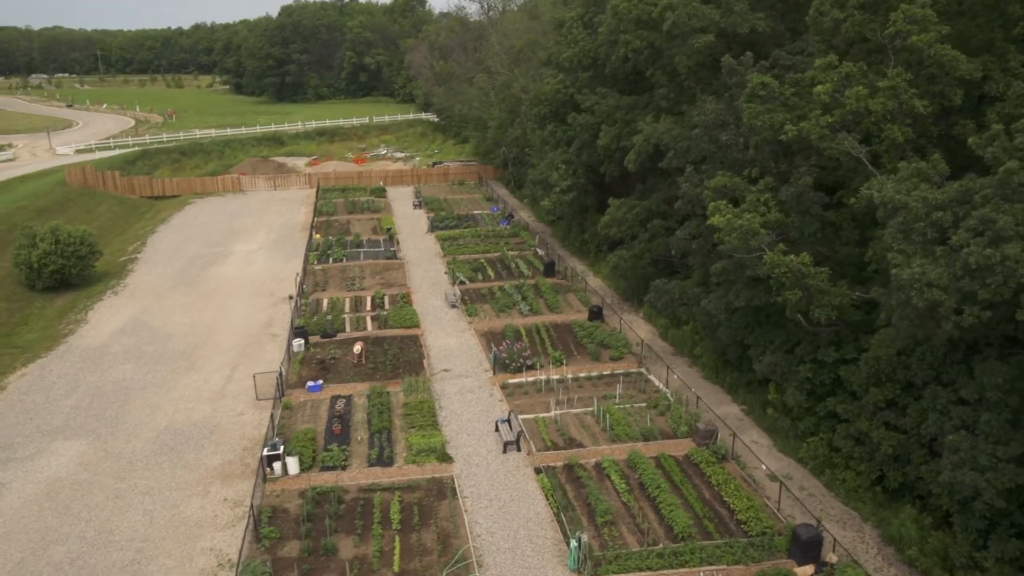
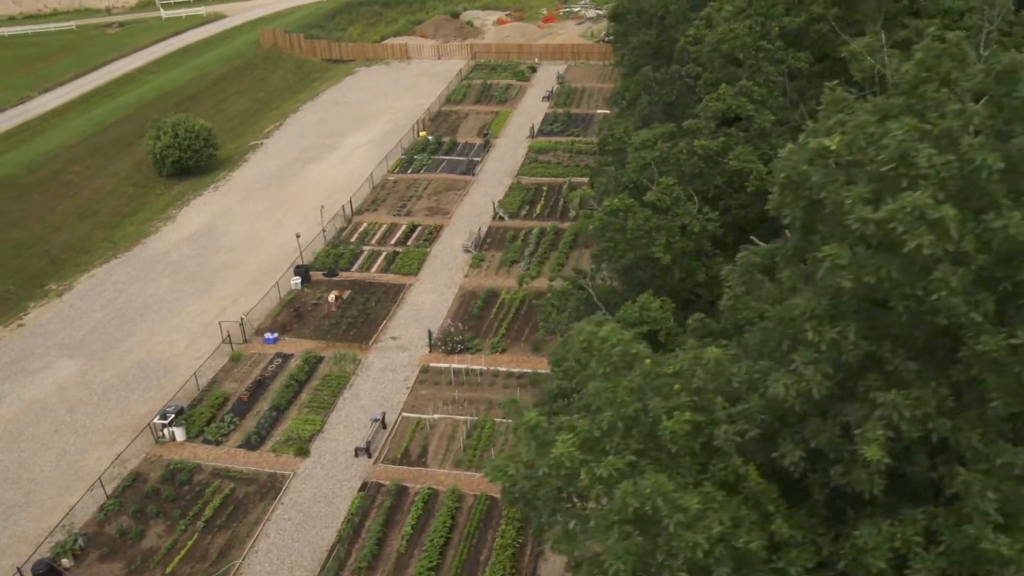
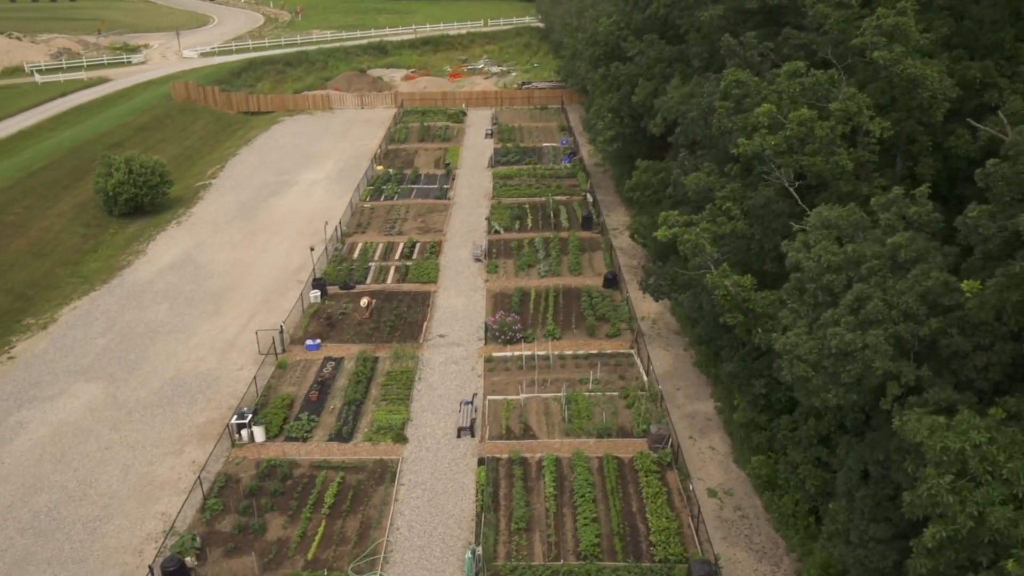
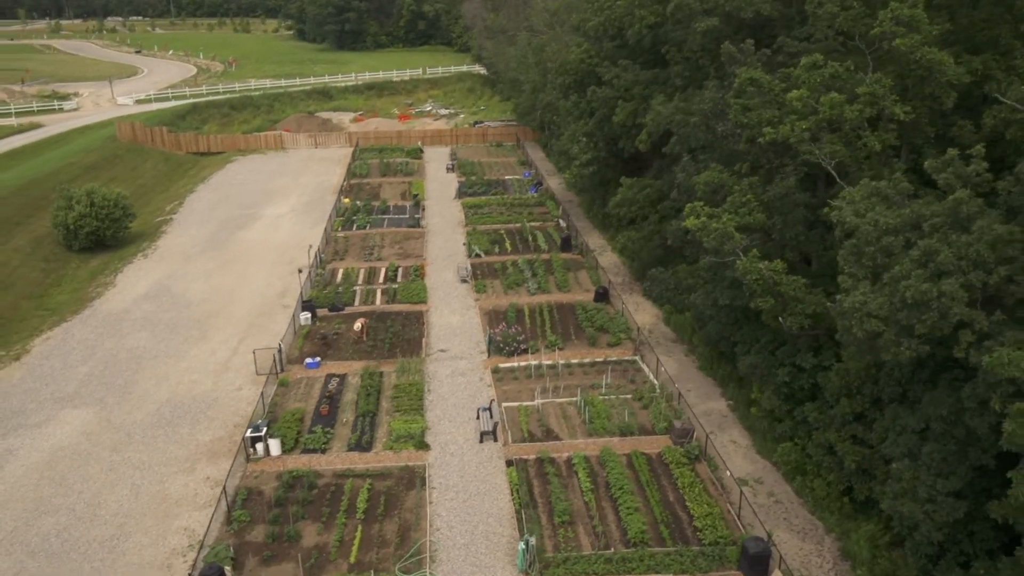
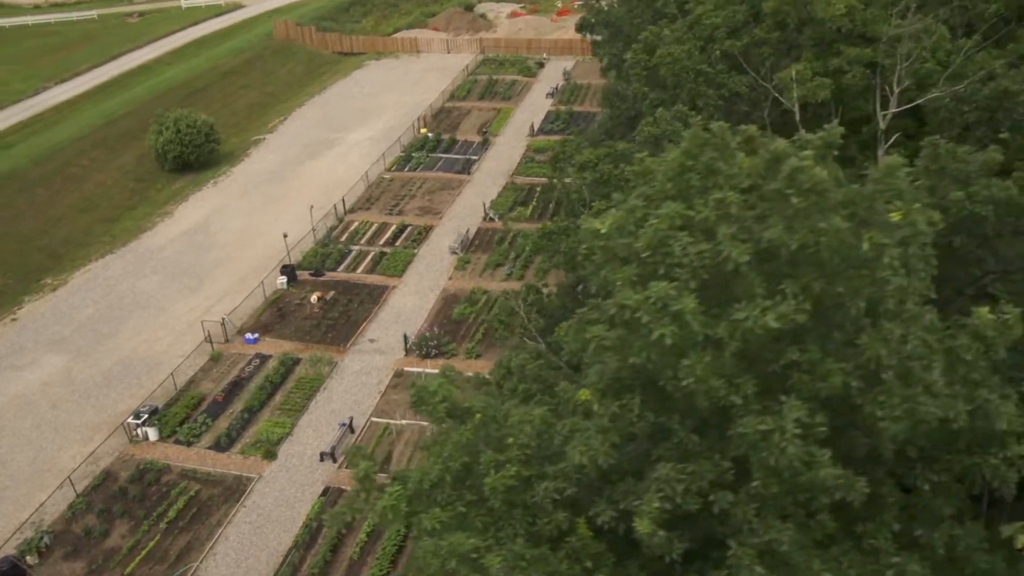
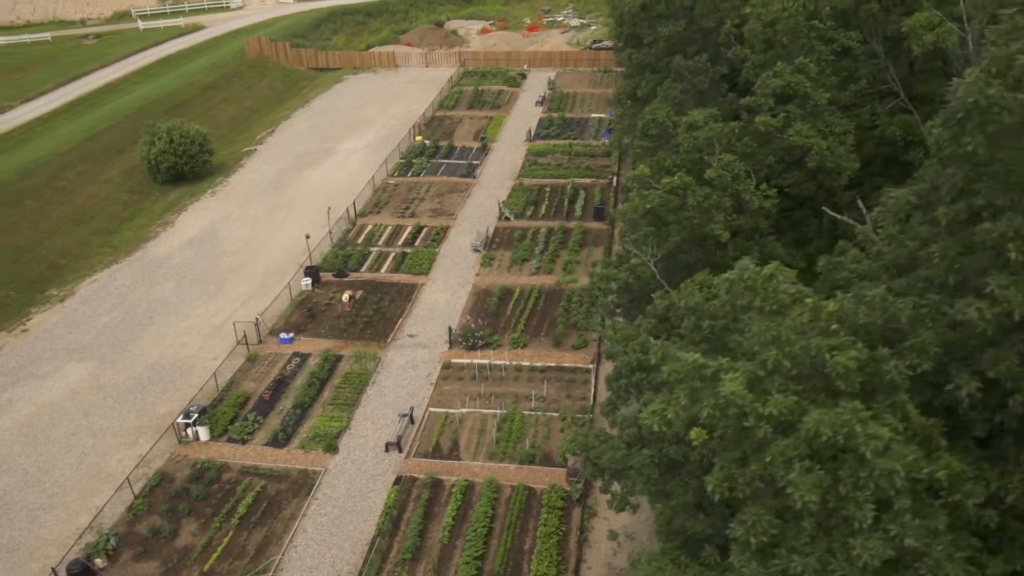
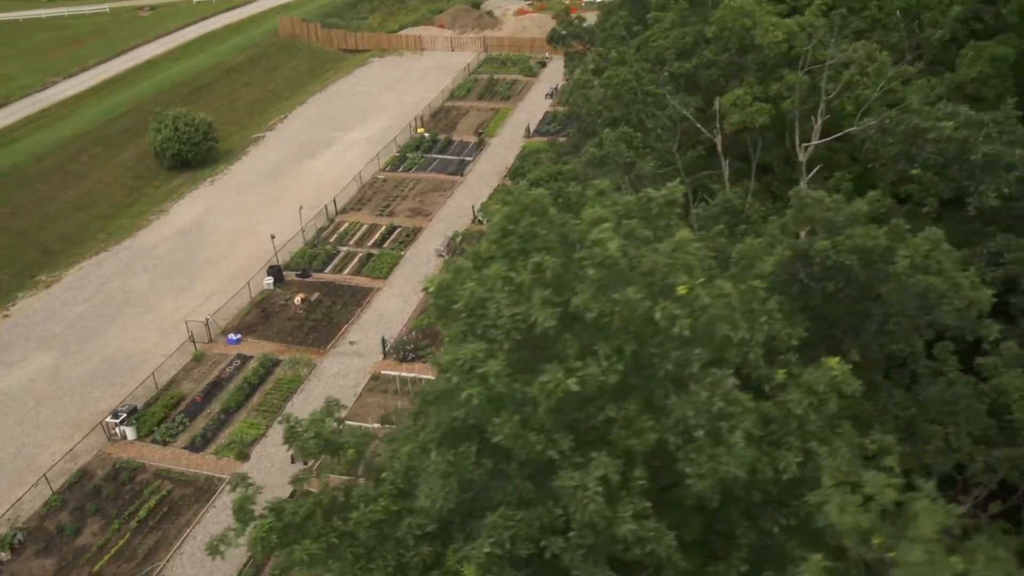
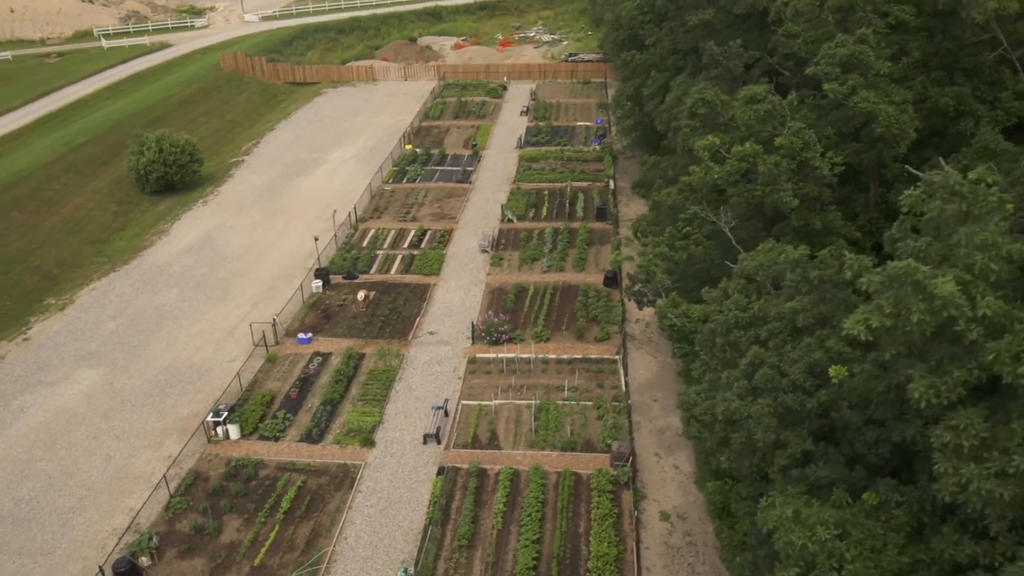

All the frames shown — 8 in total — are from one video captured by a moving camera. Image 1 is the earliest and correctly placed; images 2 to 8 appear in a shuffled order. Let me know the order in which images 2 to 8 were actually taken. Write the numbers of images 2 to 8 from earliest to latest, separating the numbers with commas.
4, 3, 8, 6, 2, 5, 7
